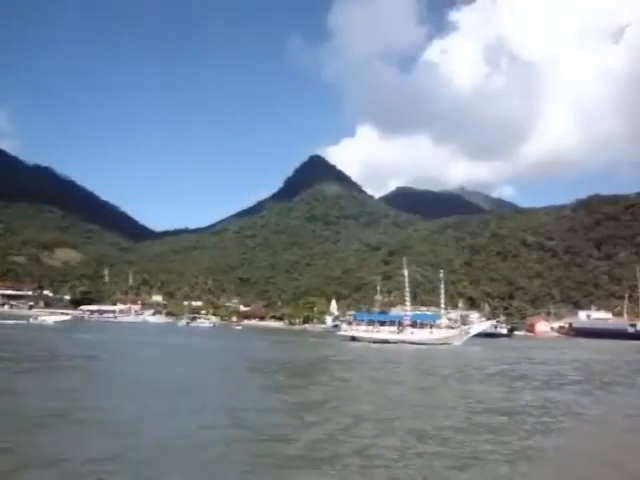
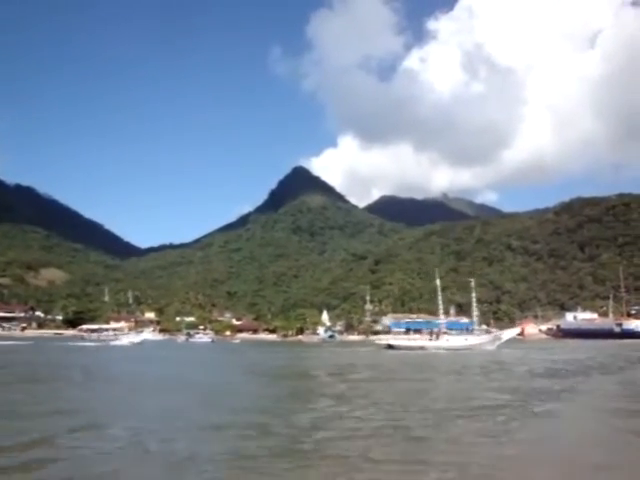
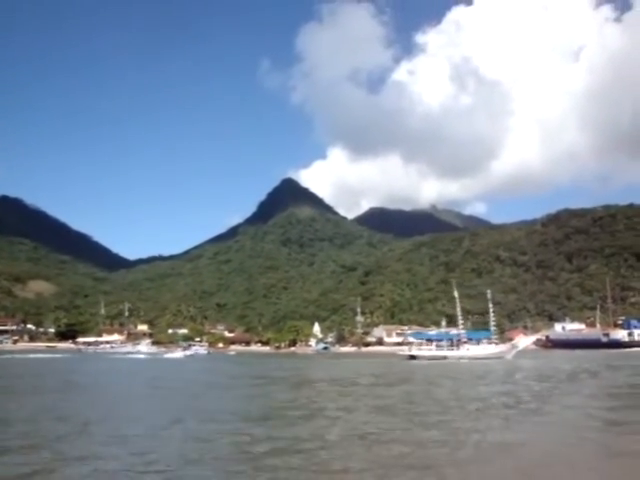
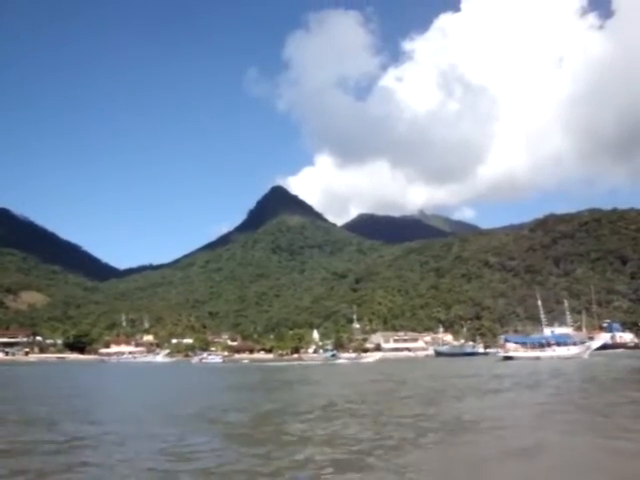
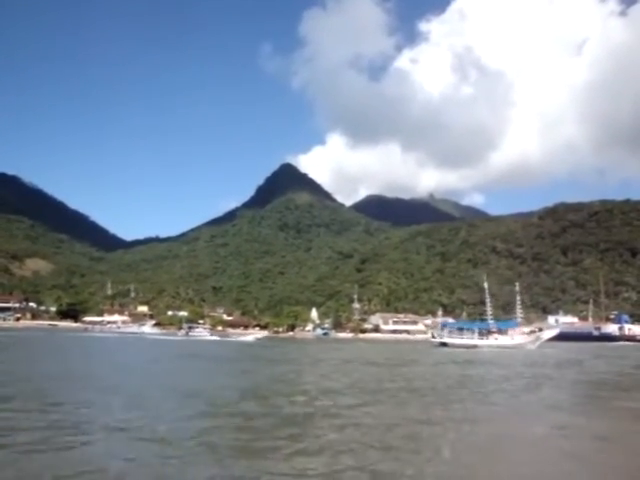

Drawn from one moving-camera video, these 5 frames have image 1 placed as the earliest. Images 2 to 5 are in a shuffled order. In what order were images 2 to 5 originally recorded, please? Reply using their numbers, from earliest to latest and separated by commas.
2, 3, 5, 4
